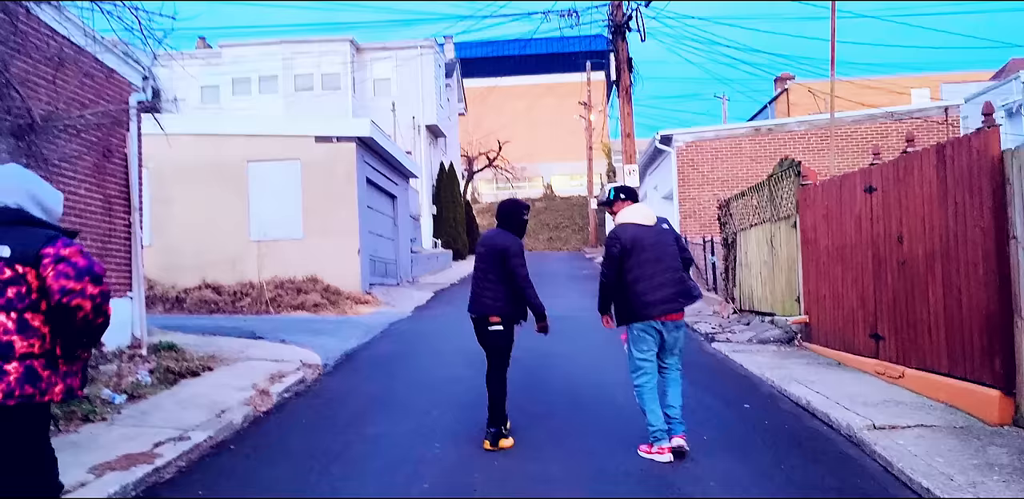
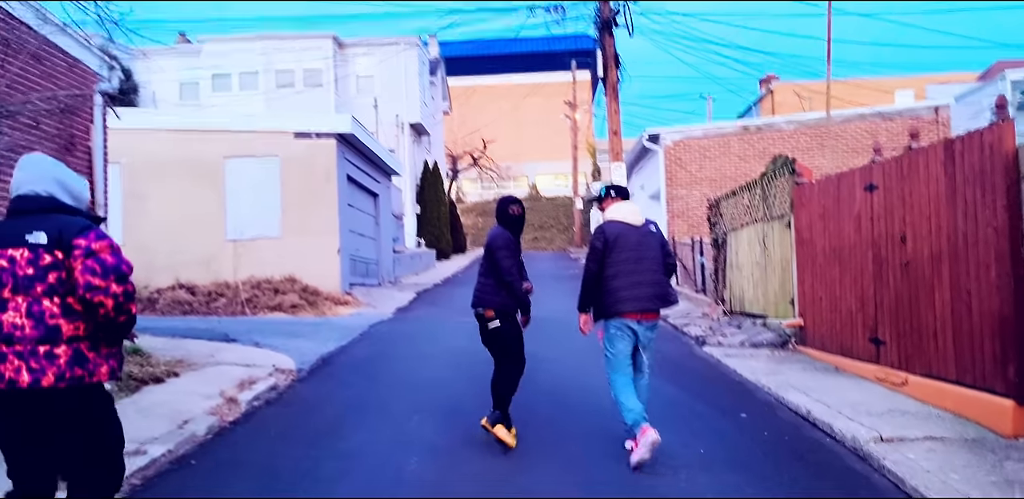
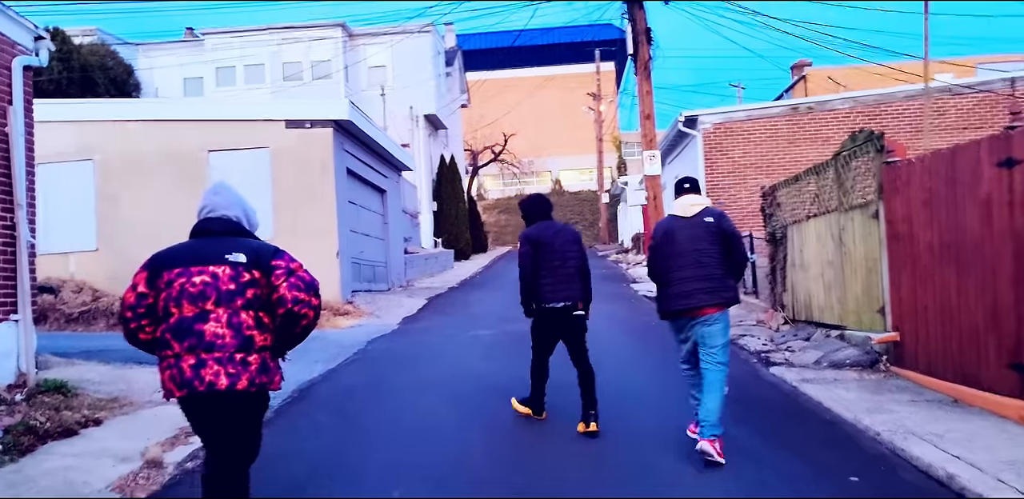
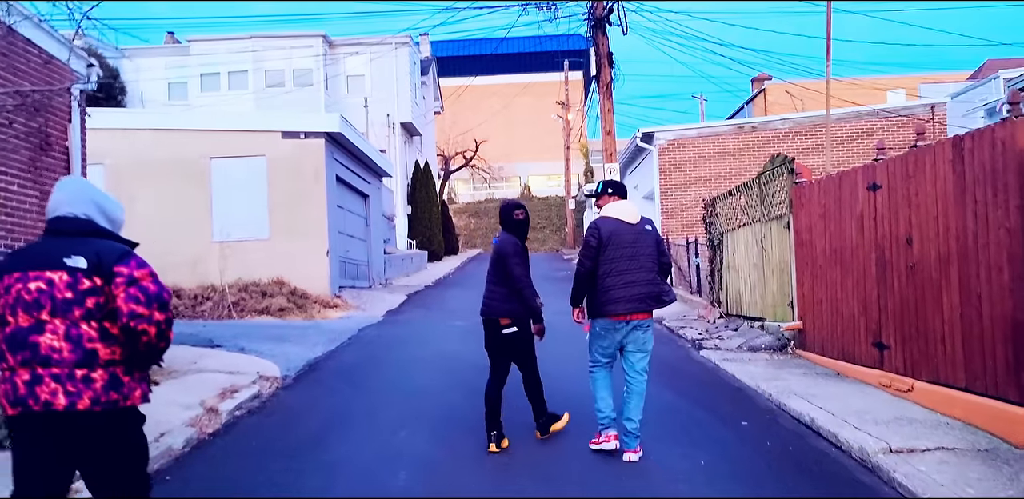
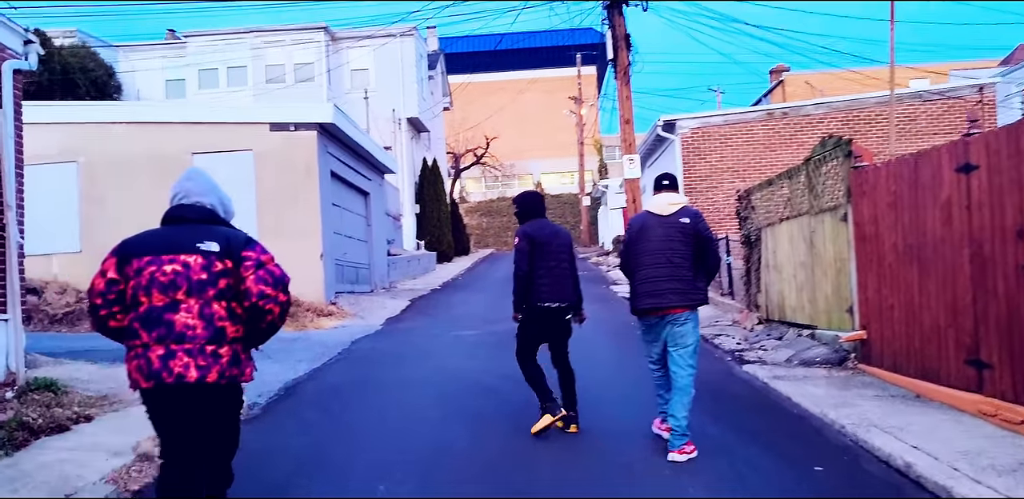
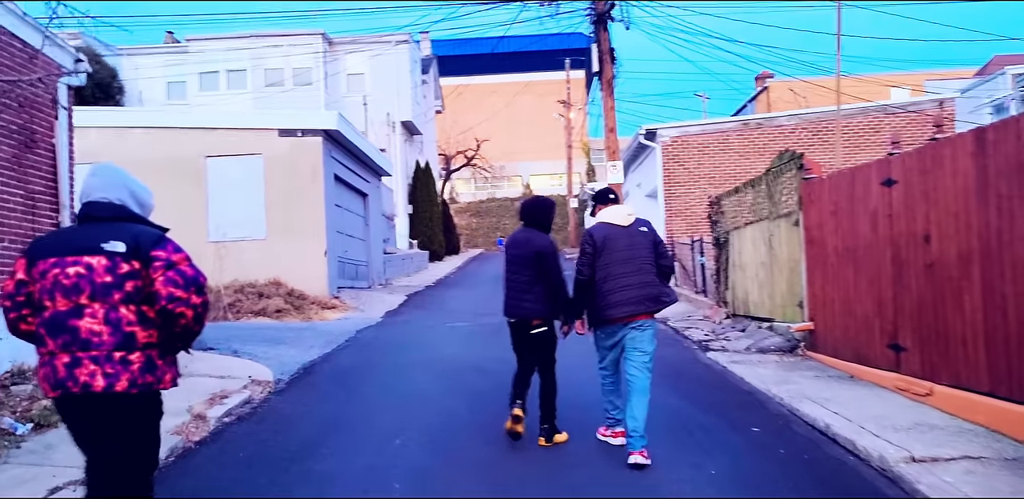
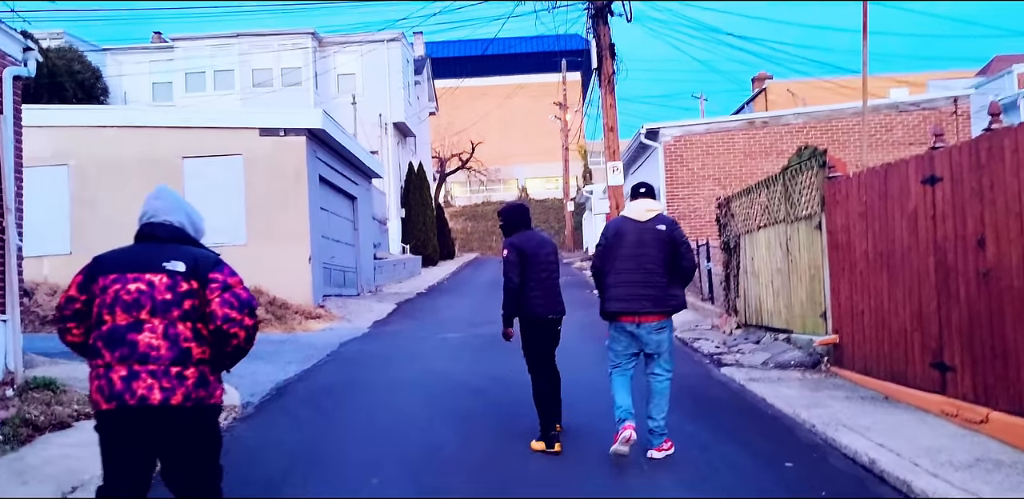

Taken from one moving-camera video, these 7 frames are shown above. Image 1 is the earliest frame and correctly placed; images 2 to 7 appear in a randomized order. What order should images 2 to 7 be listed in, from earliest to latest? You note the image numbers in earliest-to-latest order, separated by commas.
2, 4, 6, 7, 5, 3
